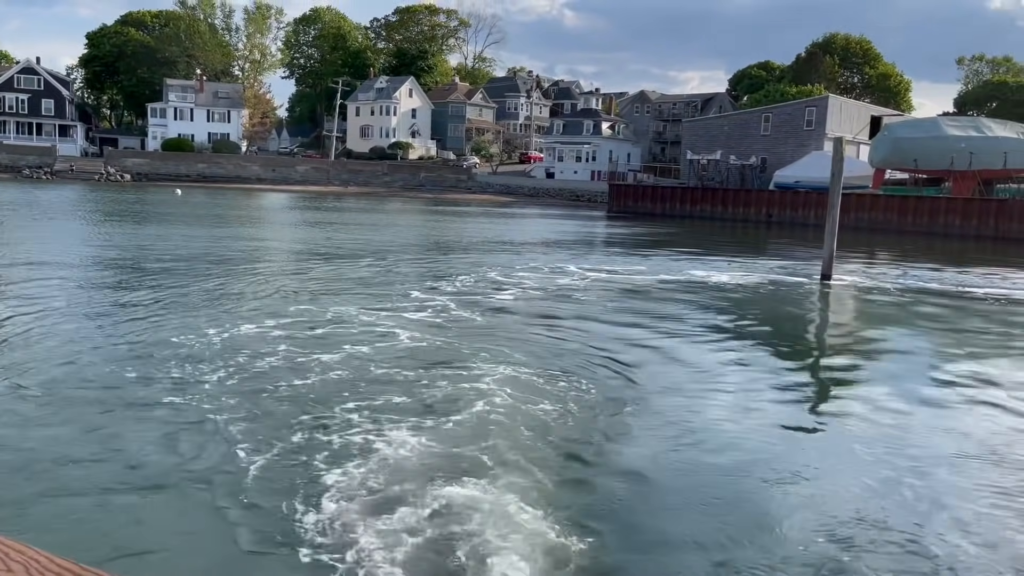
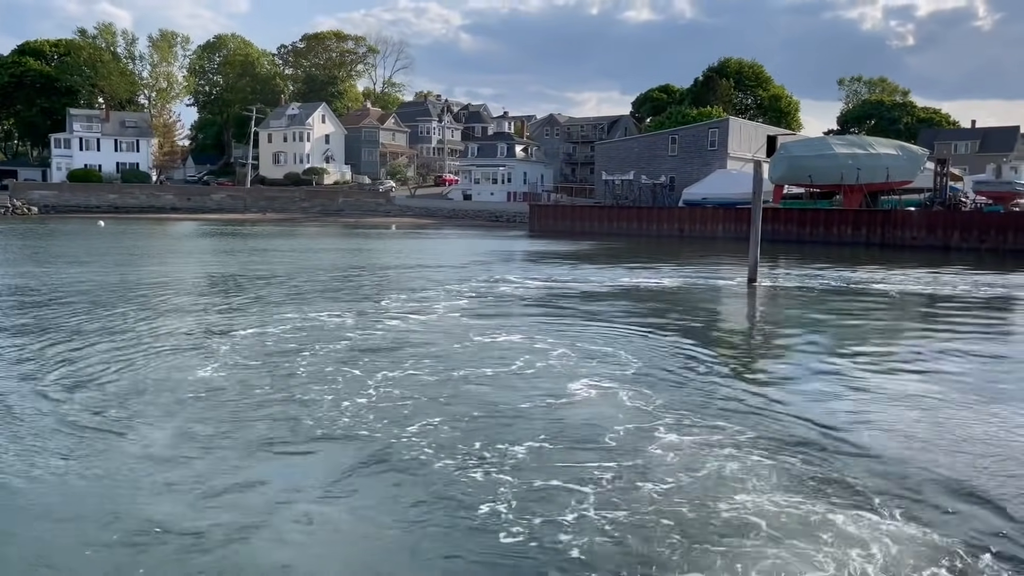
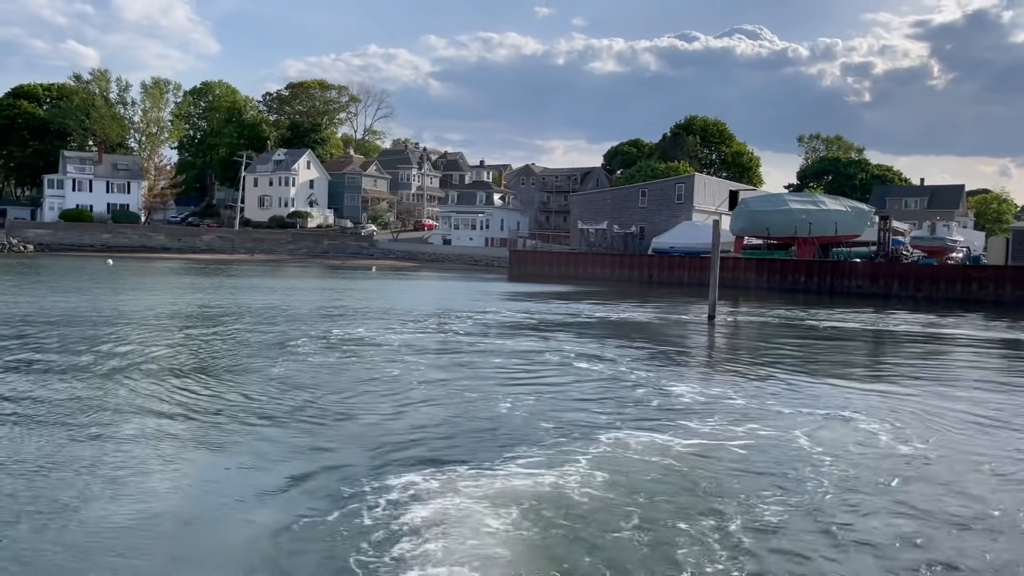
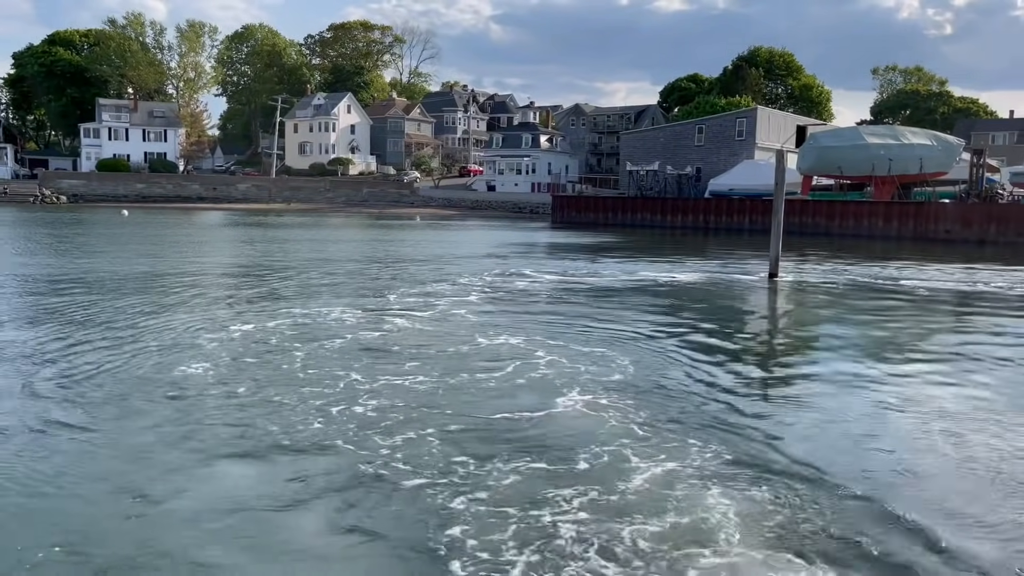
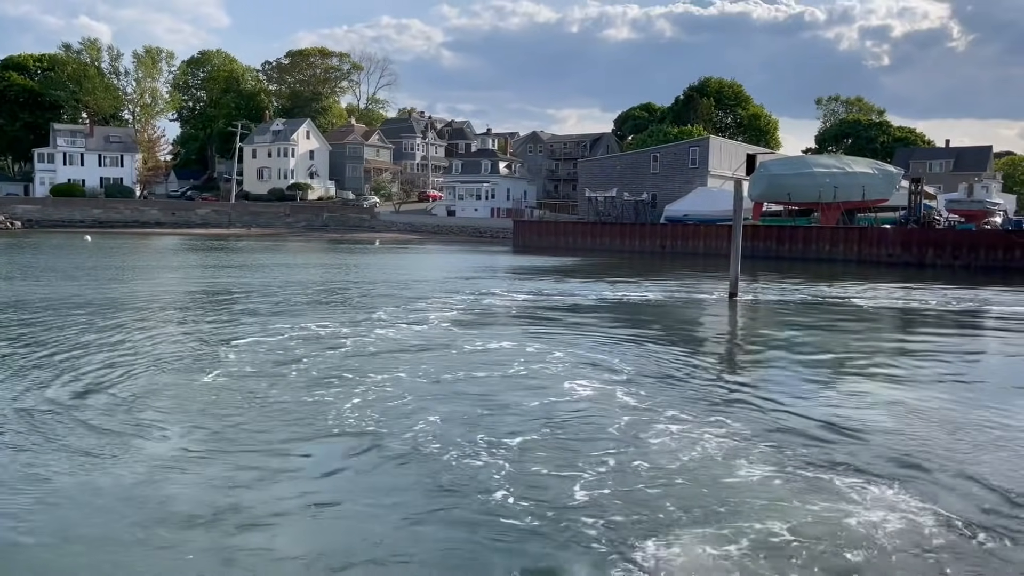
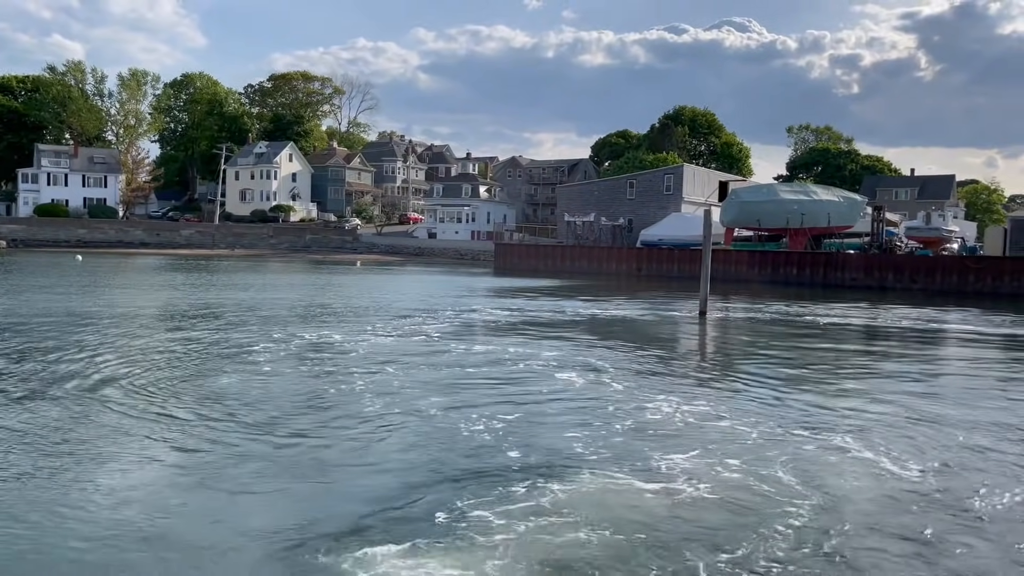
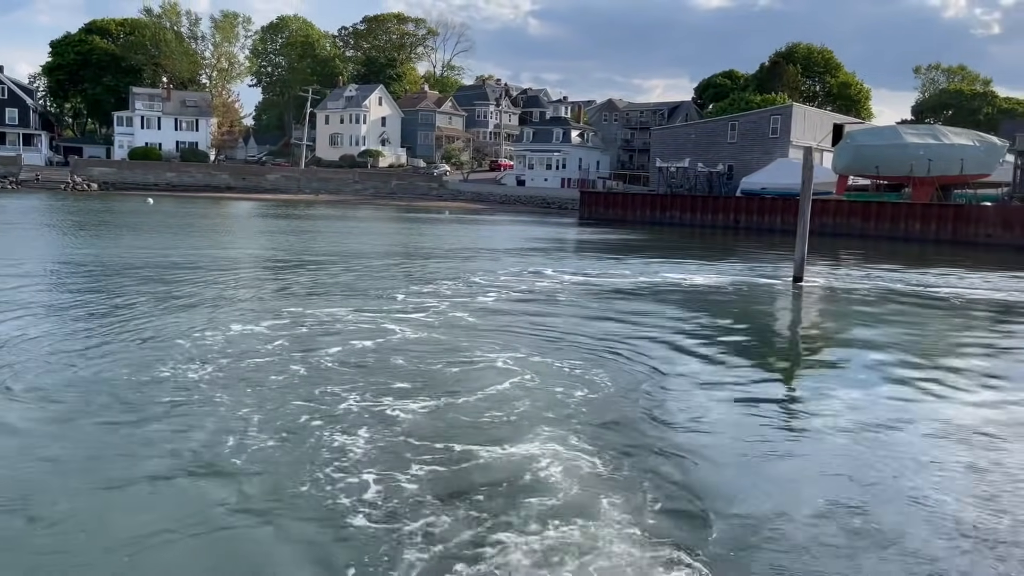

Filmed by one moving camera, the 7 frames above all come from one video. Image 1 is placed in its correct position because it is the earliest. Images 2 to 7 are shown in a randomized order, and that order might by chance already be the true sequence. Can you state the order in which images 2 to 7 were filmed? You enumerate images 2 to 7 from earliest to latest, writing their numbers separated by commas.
7, 4, 2, 5, 6, 3
